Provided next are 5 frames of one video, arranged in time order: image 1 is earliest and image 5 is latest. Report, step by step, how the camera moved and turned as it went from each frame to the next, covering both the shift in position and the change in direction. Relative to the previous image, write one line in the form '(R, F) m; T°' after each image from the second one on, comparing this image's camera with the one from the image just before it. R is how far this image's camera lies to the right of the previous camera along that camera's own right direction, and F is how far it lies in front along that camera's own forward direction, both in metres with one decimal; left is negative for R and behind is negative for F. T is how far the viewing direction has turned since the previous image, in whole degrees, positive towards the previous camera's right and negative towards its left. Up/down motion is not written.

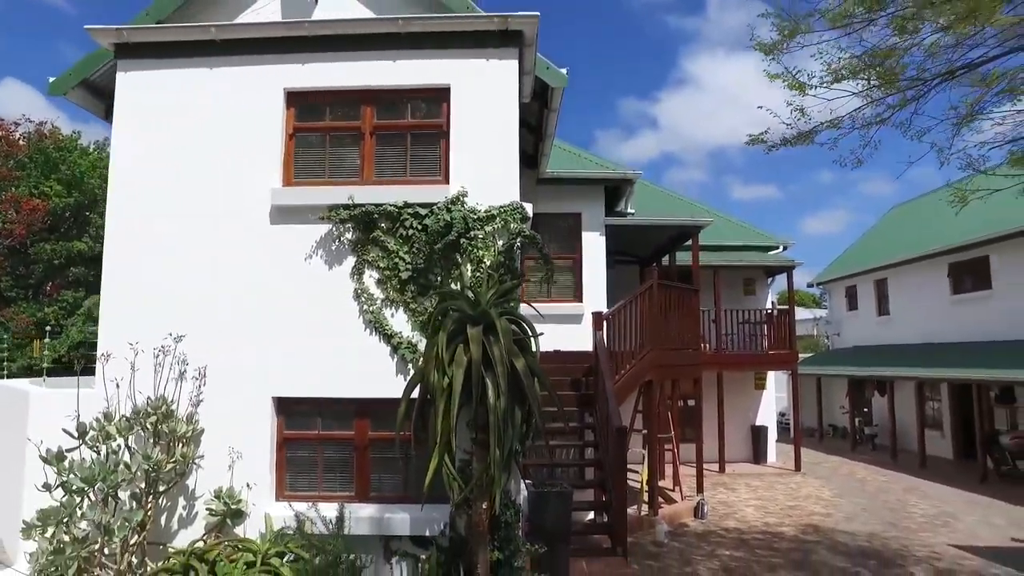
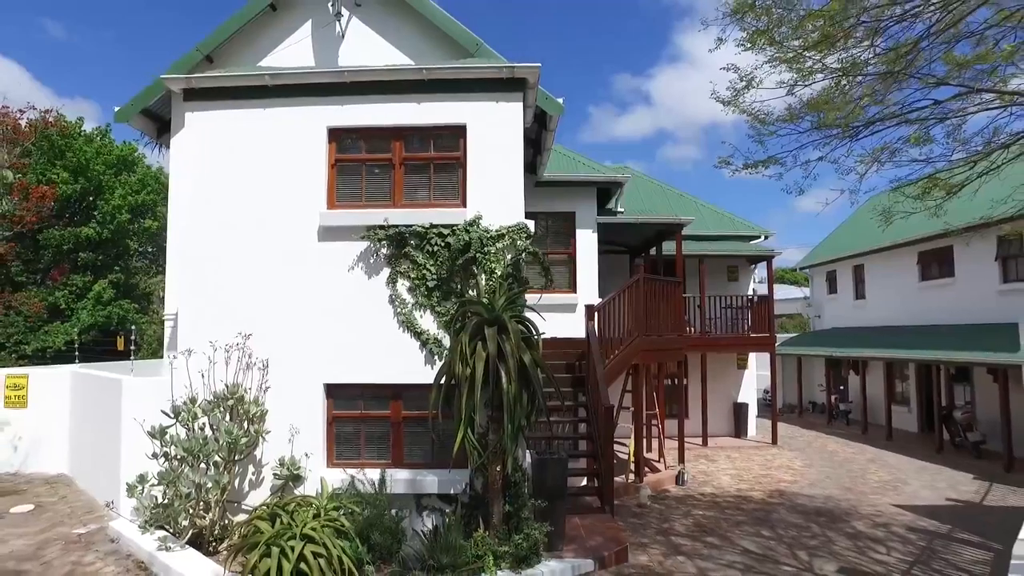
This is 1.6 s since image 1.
(-0.1, -1.3) m; 0°
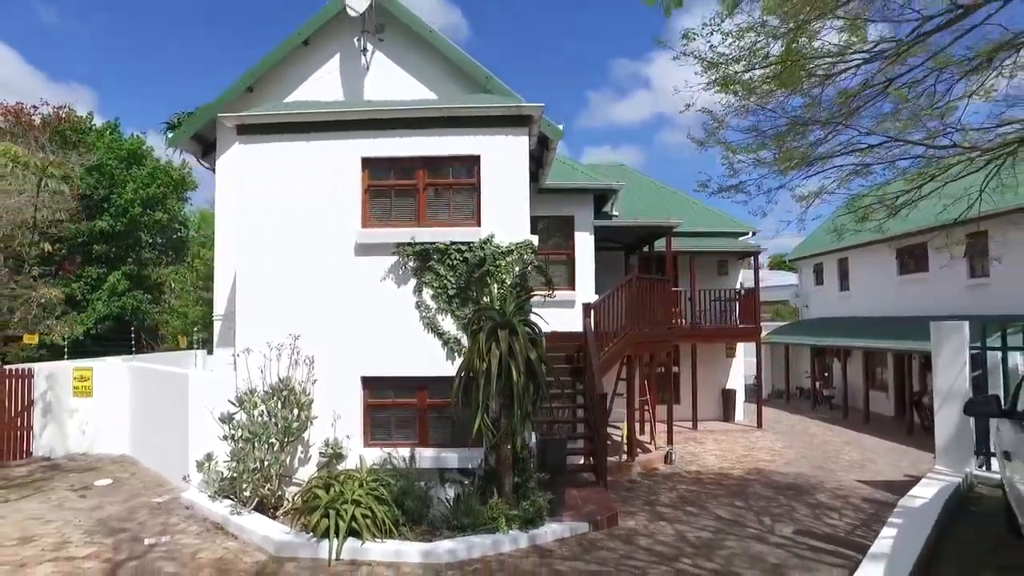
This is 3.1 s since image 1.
(-0.1, -1.3) m; 0°
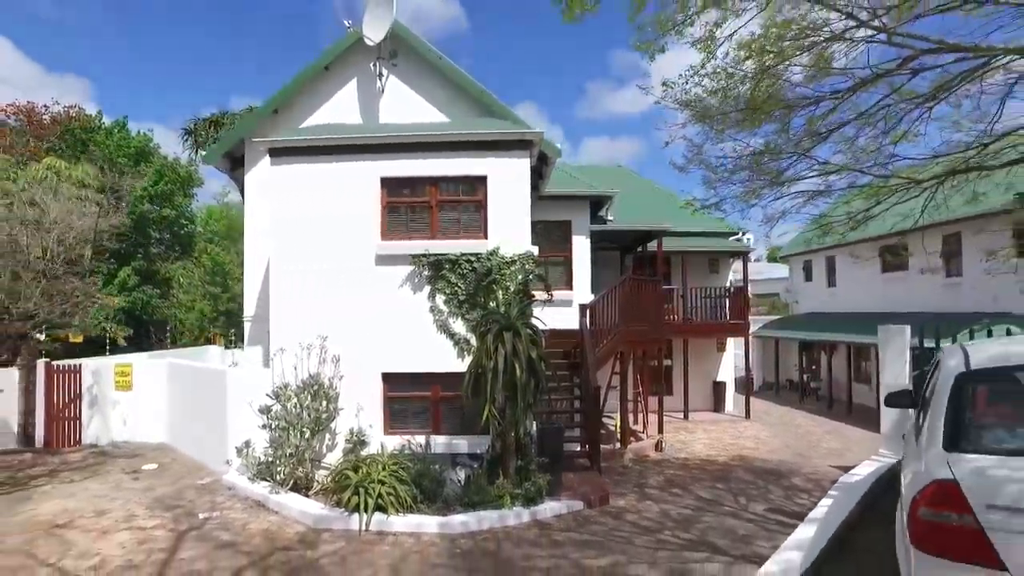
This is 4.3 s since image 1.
(-0.1, -1.1) m; 0°
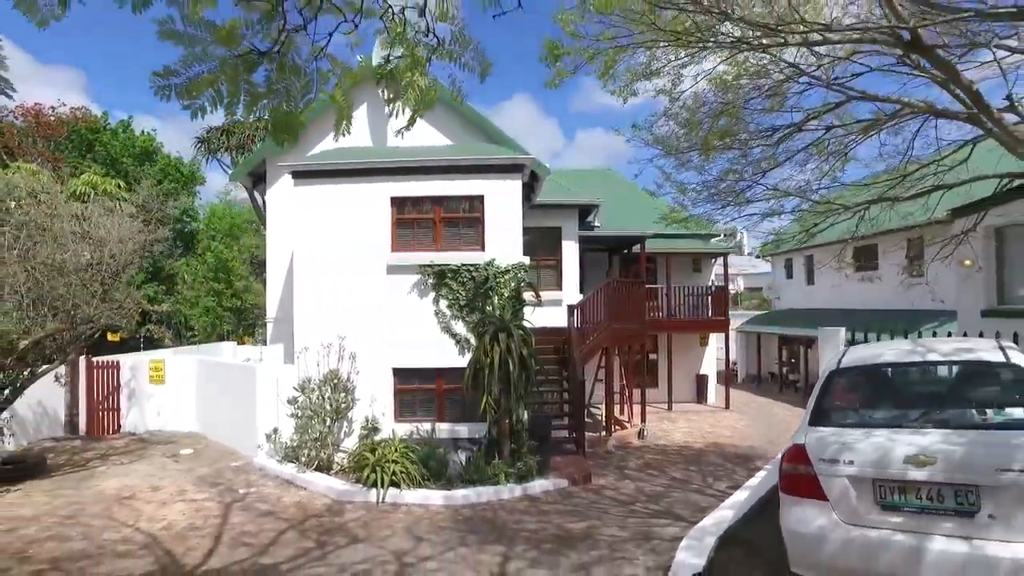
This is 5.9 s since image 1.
(0.0, -1.4) m; 0°
